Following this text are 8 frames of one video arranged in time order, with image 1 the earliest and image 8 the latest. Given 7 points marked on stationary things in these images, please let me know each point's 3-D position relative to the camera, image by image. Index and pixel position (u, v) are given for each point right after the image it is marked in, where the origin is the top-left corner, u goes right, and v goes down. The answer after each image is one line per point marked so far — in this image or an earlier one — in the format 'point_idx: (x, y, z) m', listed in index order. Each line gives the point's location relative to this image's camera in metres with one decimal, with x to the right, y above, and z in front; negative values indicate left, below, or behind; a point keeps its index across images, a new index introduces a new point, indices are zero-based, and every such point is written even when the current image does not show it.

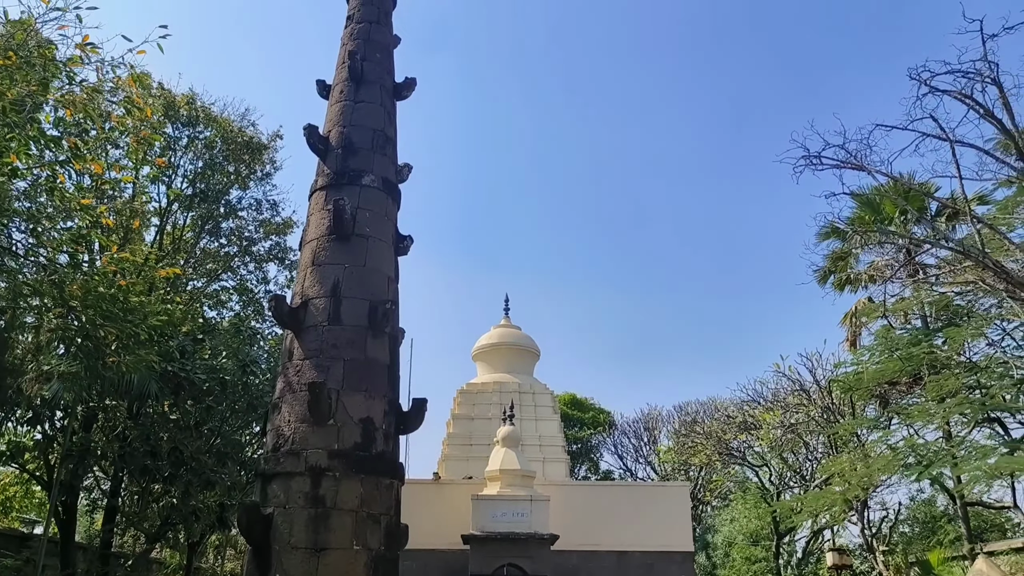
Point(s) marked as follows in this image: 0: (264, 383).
0: (-4.0, -1.5, +13.4) m
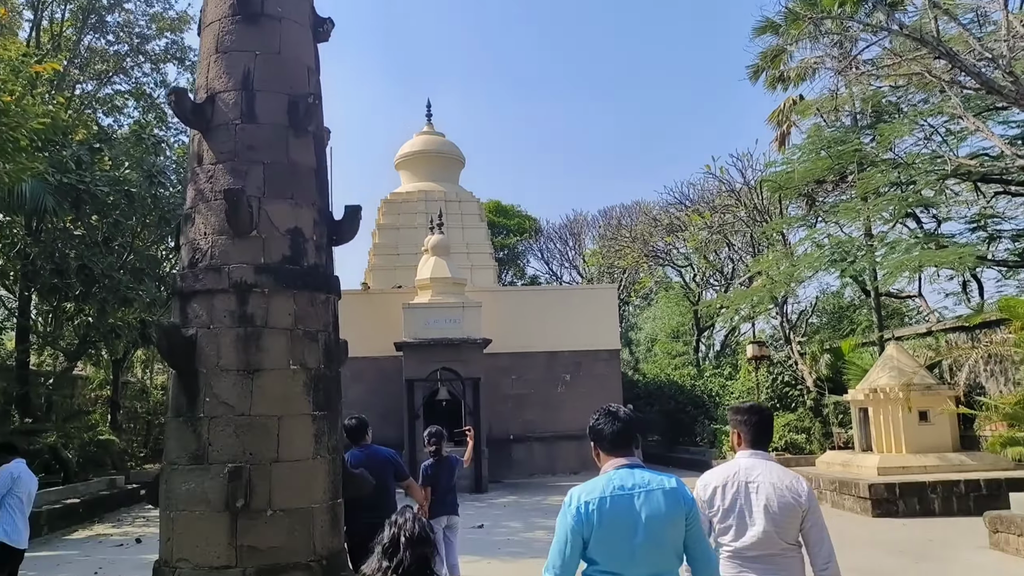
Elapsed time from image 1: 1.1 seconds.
0: (-5.1, +1.4, +12.6) m
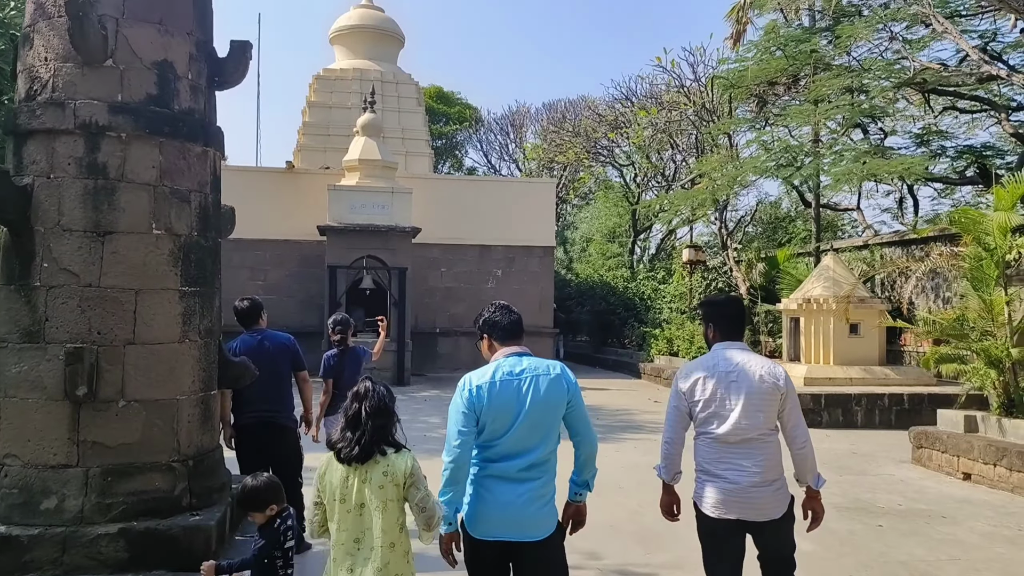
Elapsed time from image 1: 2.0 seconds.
0: (-6.0, +3.3, +11.2) m
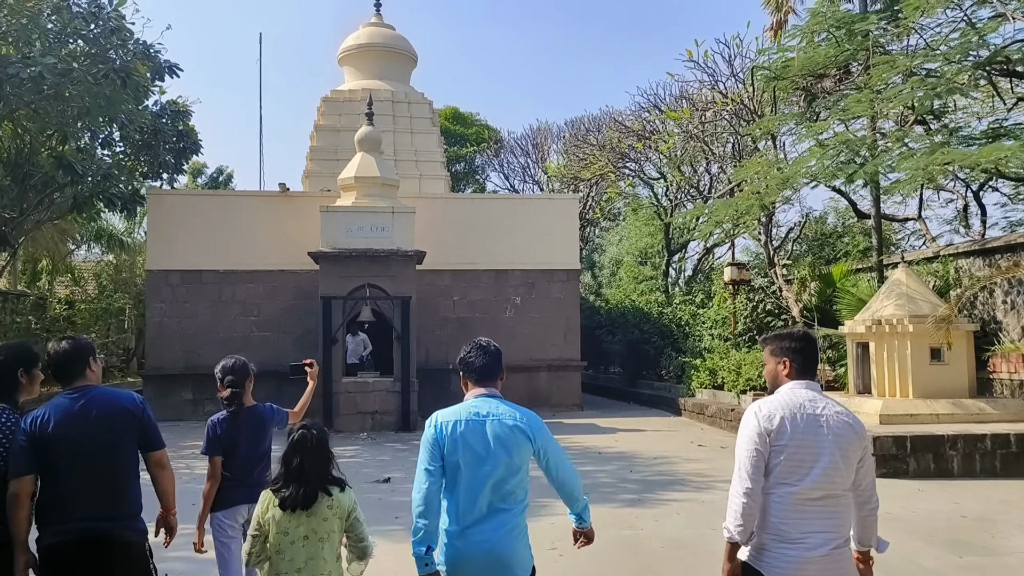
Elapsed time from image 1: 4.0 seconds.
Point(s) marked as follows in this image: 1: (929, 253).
0: (-5.9, +2.8, +9.8) m
1: (+6.5, +0.6, +12.9) m
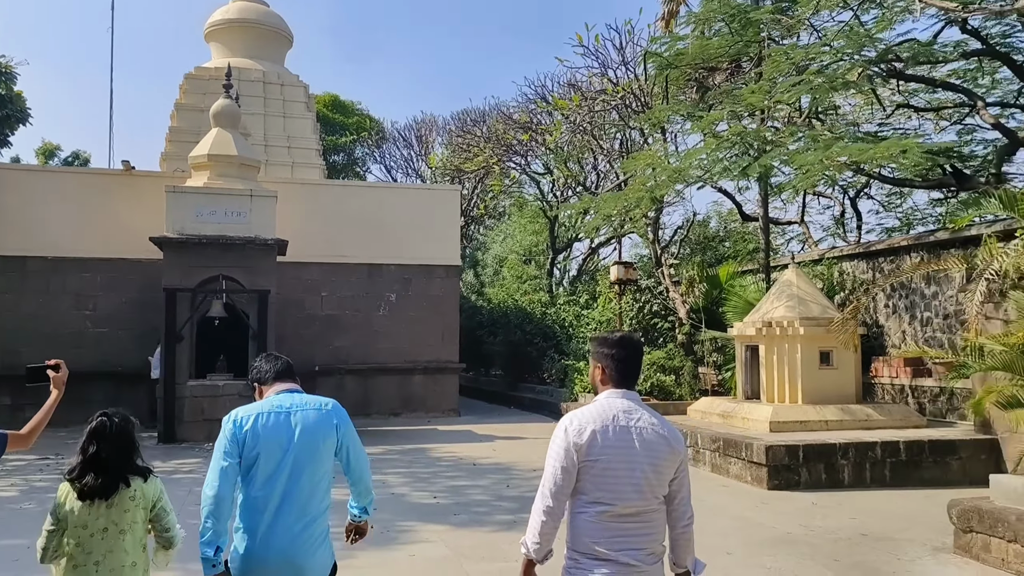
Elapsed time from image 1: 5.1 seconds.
0: (-7.2, +3.0, +8.0) m
1: (+4.6, +0.5, +12.7) m
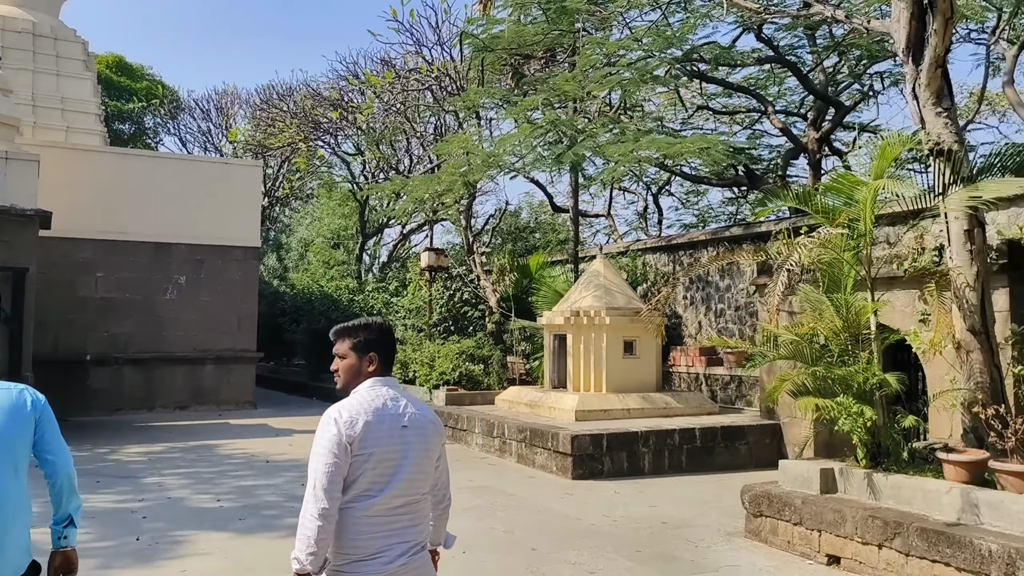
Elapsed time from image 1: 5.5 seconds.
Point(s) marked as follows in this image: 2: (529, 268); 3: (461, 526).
0: (-8.7, +3.3, +5.8) m
1: (+1.7, +0.6, +13.0) m
2: (+0.3, +0.3, +12.6) m
3: (-0.4, -1.7, +5.8) m
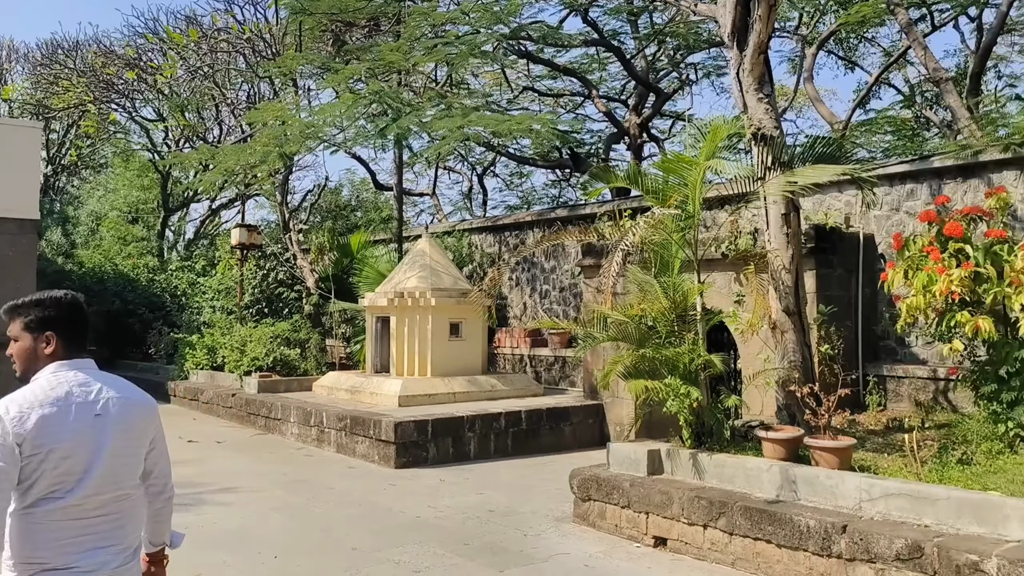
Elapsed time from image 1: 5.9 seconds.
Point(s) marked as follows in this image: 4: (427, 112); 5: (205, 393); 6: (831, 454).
0: (-9.6, +3.4, +3.4) m
1: (-1.0, +0.9, +12.8) m
2: (-2.3, +0.6, +12.0) m
3: (-1.5, -1.5, +5.3) m
4: (-1.1, +2.1, +10.2) m
5: (-3.8, -1.3, +10.4) m
6: (+1.8, -0.9, +4.6) m
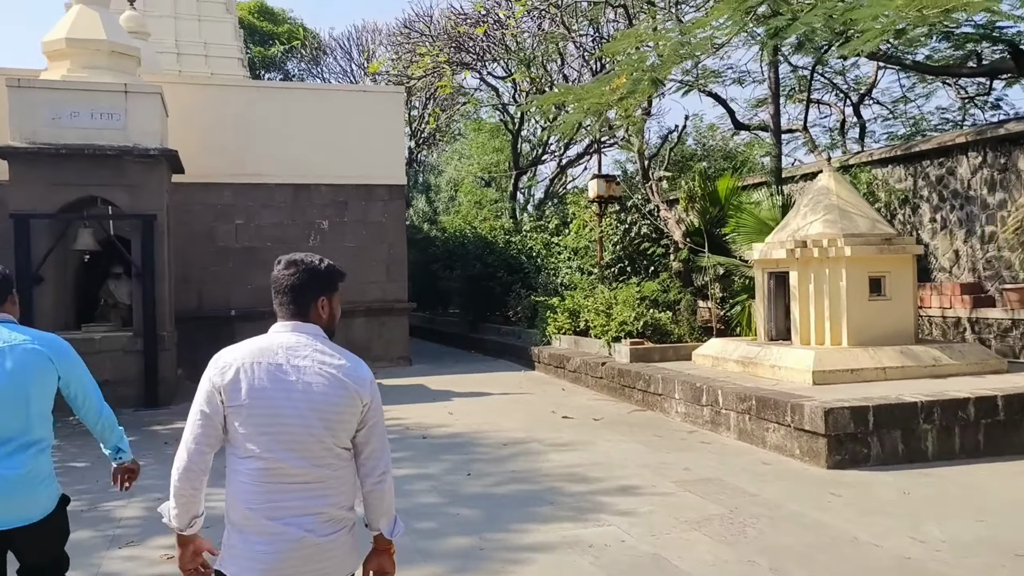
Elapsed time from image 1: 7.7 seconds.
0: (-7.5, +3.4, +5.1) m
1: (+4.1, +1.6, +10.5) m
2: (+2.6, +1.2, +10.3) m
3: (+0.9, -1.3, +3.9) m
4: (+3.0, +2.6, +8.2) m
5: (+0.7, -0.8, +9.5) m
6: (+3.6, -0.6, +2.0) m
